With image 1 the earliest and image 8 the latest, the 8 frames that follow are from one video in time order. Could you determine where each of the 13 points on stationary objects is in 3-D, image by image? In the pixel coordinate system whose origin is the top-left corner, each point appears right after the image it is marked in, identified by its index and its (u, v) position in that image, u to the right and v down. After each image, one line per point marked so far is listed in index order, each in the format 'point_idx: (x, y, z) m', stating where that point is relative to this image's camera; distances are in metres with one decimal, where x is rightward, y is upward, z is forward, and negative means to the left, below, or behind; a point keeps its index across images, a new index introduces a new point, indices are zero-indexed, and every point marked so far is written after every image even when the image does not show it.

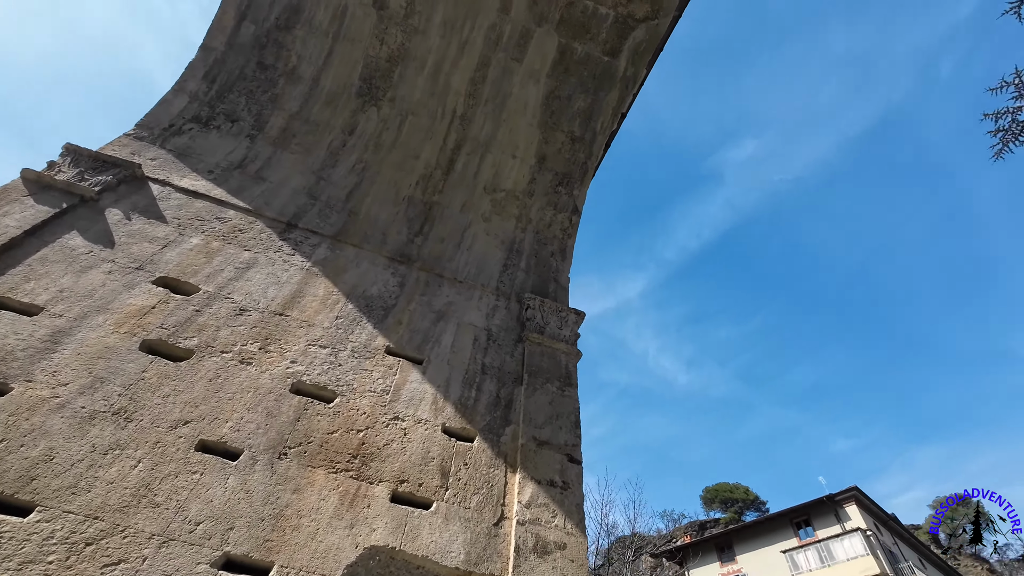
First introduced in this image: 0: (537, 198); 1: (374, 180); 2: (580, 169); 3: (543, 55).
0: (+0.2, +0.8, +4.5) m
1: (-1.2, +0.9, +4.1) m
2: (+0.7, +1.1, +4.7) m
3: (+0.3, +2.1, +4.5) m
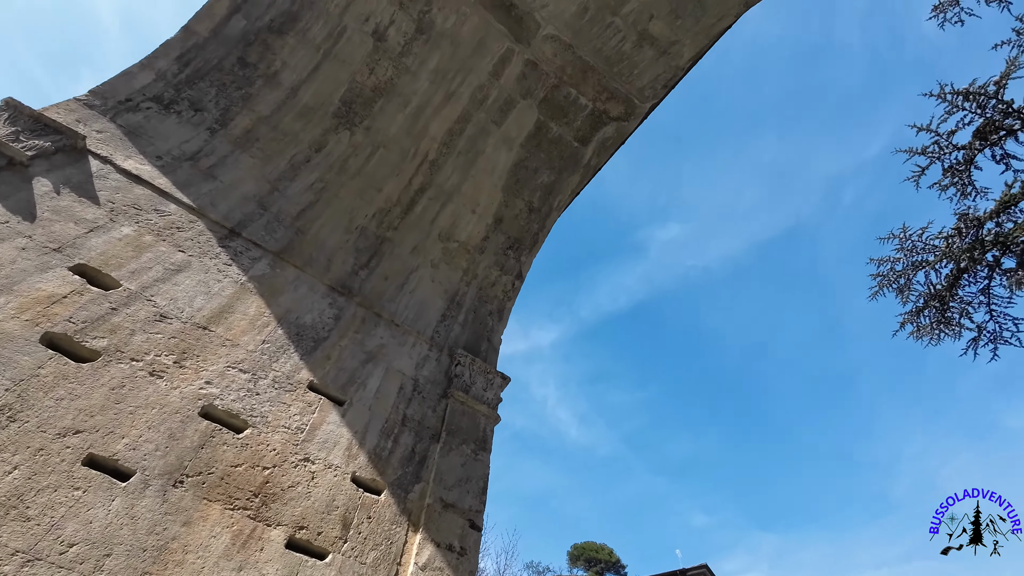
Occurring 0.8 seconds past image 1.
0: (-0.2, +0.3, +4.7) m
1: (-1.5, +0.7, +4.1) m
2: (+0.2, +0.5, +4.9) m
3: (+0.1, +1.6, +4.8) m
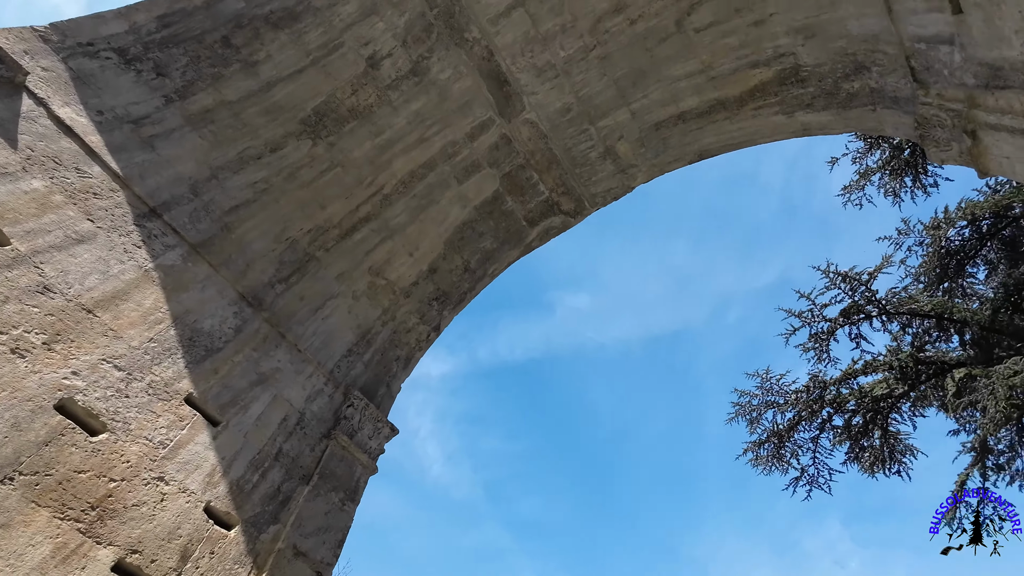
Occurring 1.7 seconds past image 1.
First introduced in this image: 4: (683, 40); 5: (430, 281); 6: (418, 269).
0: (-1.0, -0.1, +4.7) m
1: (-1.9, +0.6, +4.0) m
2: (-0.5, -0.1, +5.1) m
3: (-0.3, +1.0, +5.0) m
4: (+1.6, +2.4, +4.7) m
5: (-0.8, +0.1, +4.9) m
6: (-0.9, +0.2, +4.8) m
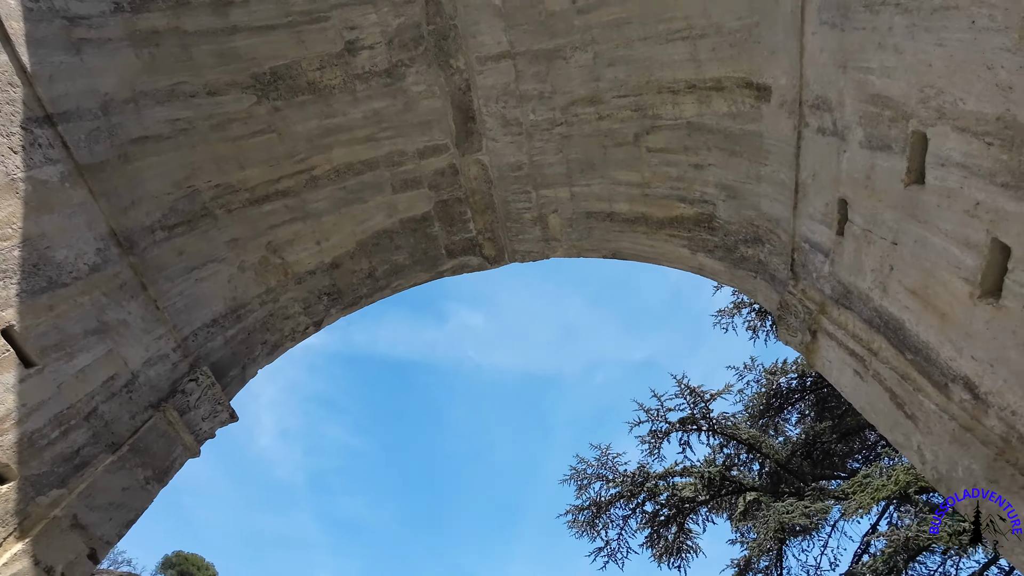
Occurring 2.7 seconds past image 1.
0: (-2.0, 0.0, +4.6) m
1: (-2.4, +1.0, +3.7) m
2: (-1.6, -0.1, +5.0) m
3: (-1.0, +0.8, +5.0) m
4: (+1.3, +1.4, +5.2) m
5: (-1.8, +0.1, +4.7) m
6: (-1.8, +0.3, +4.6) m
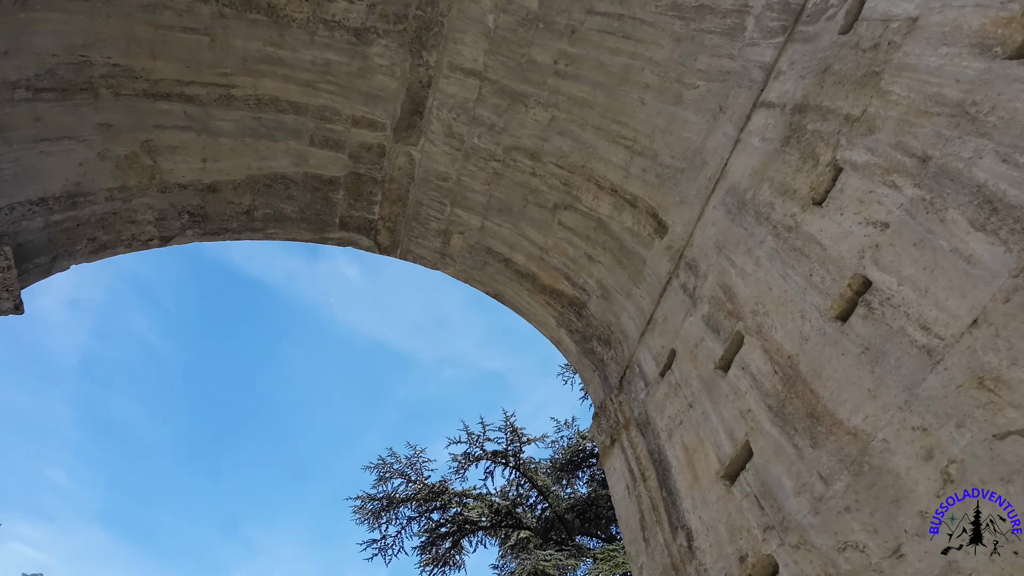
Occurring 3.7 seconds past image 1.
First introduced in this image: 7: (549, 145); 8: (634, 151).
0: (-2.9, +0.8, +4.2) m
1: (-2.7, +1.8, +3.2) m
2: (-2.7, +0.6, +4.7) m
3: (-1.8, +1.2, +4.8) m
4: (+0.4, +0.8, +5.5) m
5: (-2.7, +0.8, +4.4) m
6: (-2.7, +1.0, +4.3) m
7: (+0.4, +1.6, +5.4) m
8: (+1.2, +1.3, +4.8) m
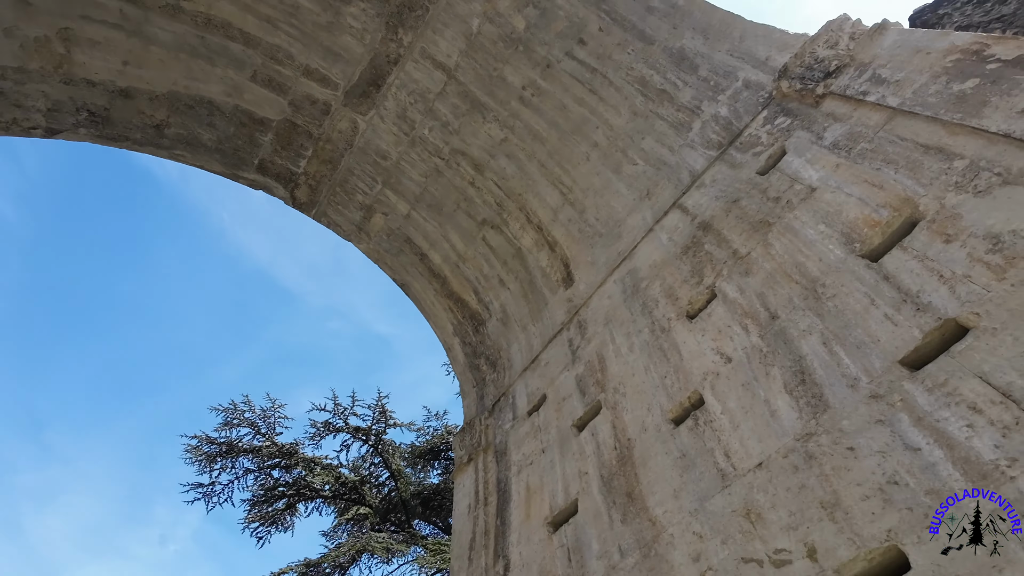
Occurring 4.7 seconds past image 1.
0: (-3.4, +1.5, +3.7) m
1: (-2.7, +2.4, +2.8) m
2: (-3.3, +1.3, +4.2) m
3: (-2.3, +1.6, +4.5) m
4: (-0.4, +0.7, +5.7) m
5: (-3.2, +1.5, +4.0) m
6: (-3.1, +1.6, +3.9) m
7: (-0.2, +1.4, +5.5) m
8: (+0.6, +0.9, +5.1) m
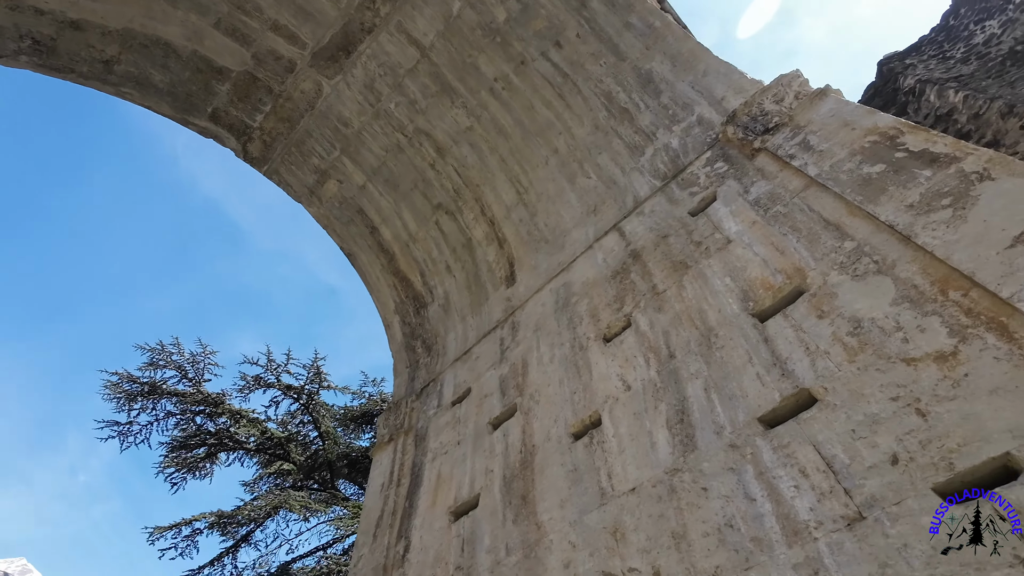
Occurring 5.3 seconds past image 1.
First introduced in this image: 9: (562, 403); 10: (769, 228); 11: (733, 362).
0: (-3.6, +2.0, +3.5) m
1: (-2.8, +2.7, +2.6) m
2: (-3.6, +1.8, +4.1) m
3: (-2.6, +2.0, +4.4) m
4: (-1.0, +0.9, +5.7) m
5: (-3.5, +2.0, +3.8) m
6: (-3.4, +2.1, +3.7) m
7: (-0.6, +1.6, +5.5) m
8: (+0.1, +0.9, +5.2) m
9: (+0.3, -0.8, +3.3) m
10: (+1.4, +0.3, +2.8) m
11: (+1.1, -0.4, +2.4) m
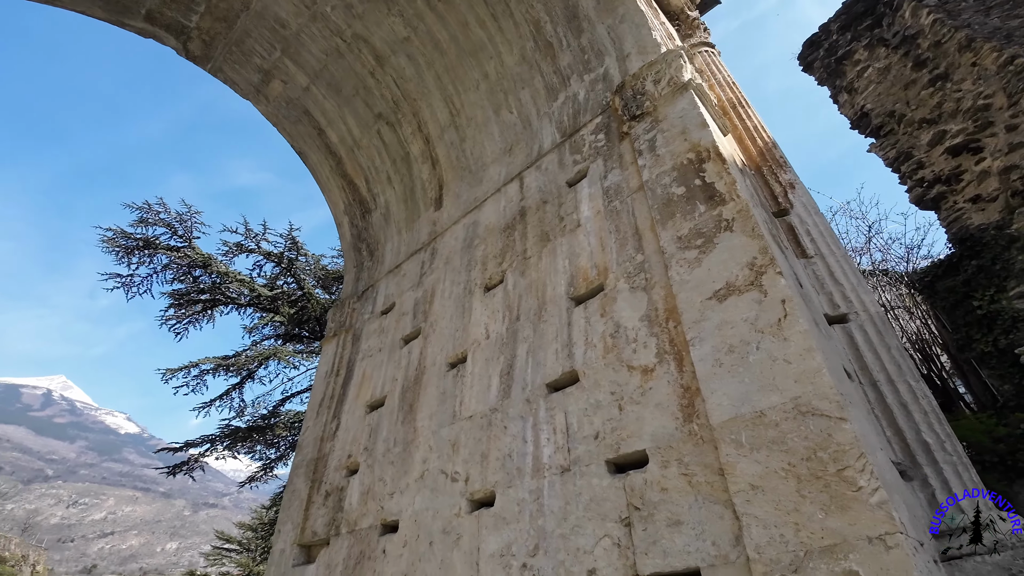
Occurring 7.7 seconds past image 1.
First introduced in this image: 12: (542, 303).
0: (-4.3, +2.5, +3.5) m
1: (-3.5, +2.9, +2.4) m
2: (-4.4, +2.5, +4.1) m
3: (-3.3, +2.7, +4.4) m
4: (-1.7, +1.9, +5.9) m
5: (-4.2, +2.6, +3.8) m
6: (-4.1, +2.6, +3.7) m
7: (-1.3, +2.5, +5.5) m
8: (-0.6, +1.8, +5.4) m
9: (-0.5, -0.4, +4.1) m
10: (+0.6, +0.4, +3.3) m
11: (+0.2, -0.3, +3.1) m
12: (+0.2, -0.1, +3.3) m
